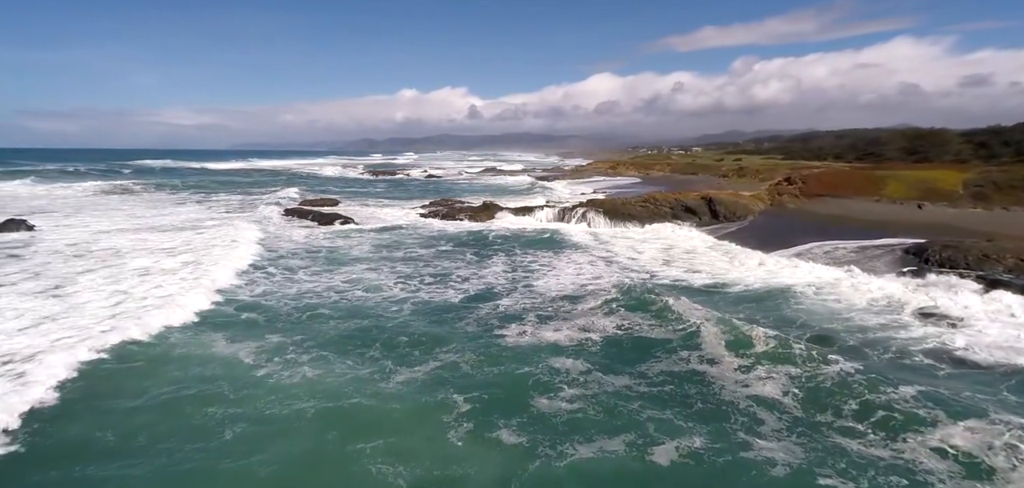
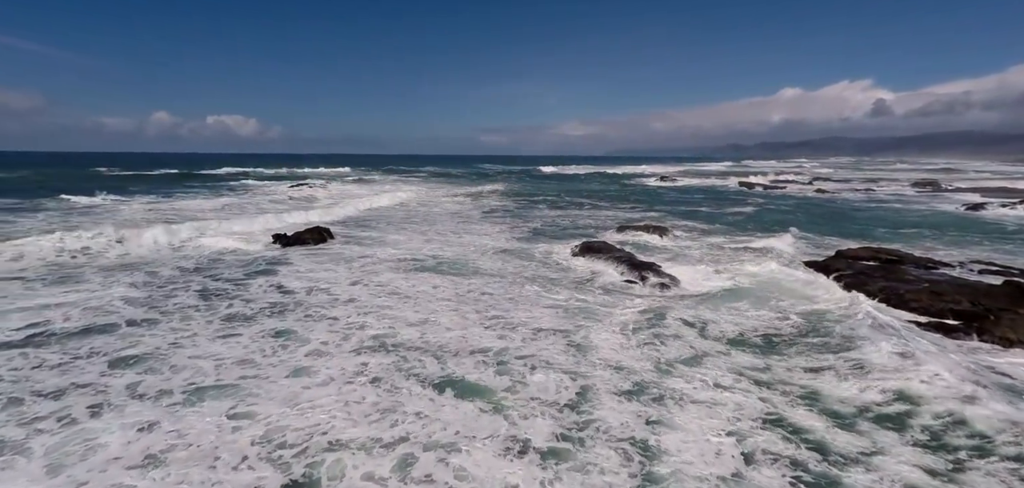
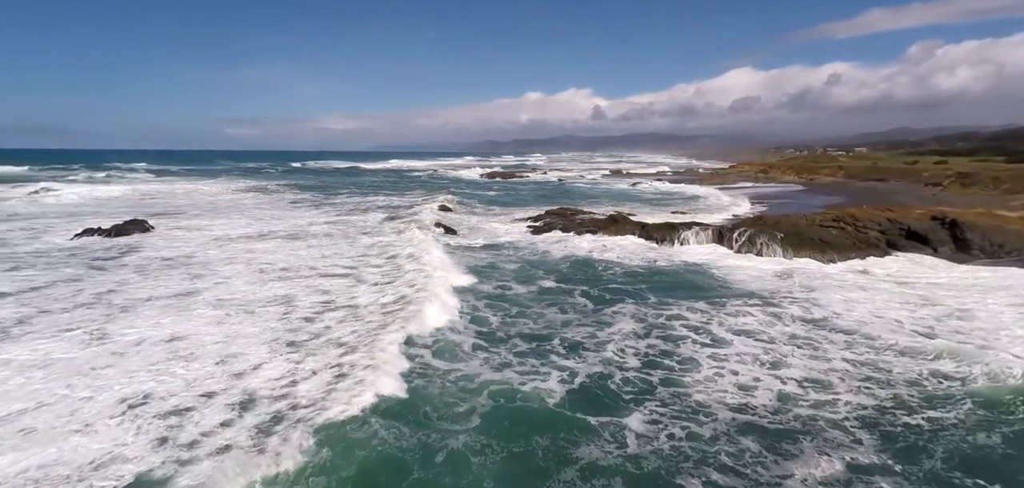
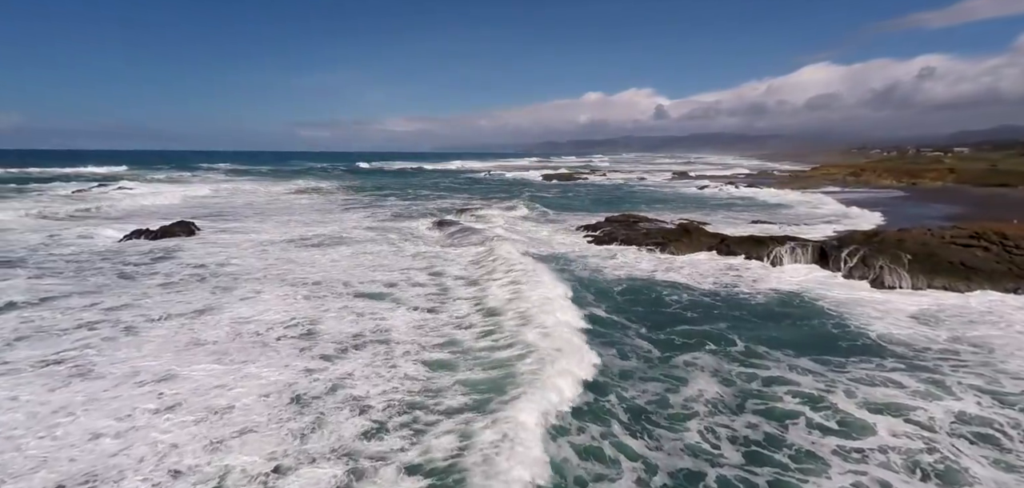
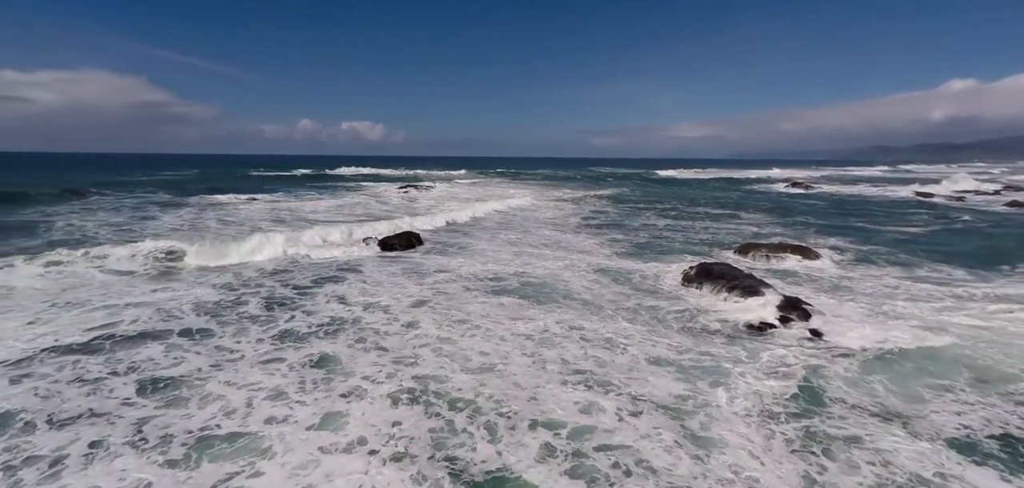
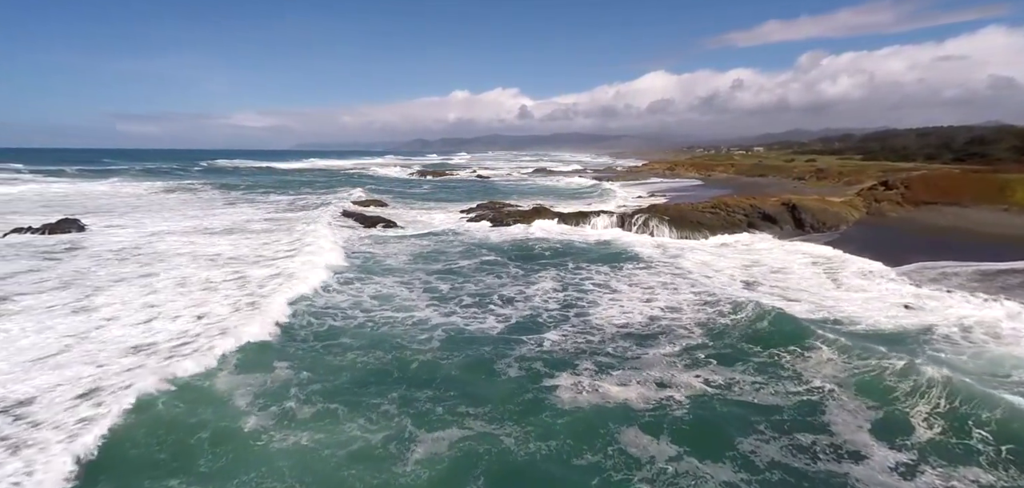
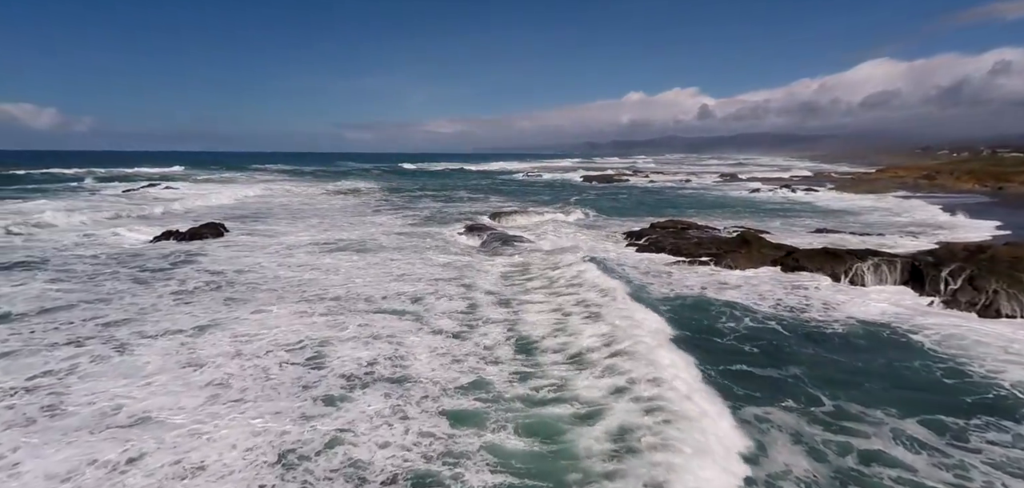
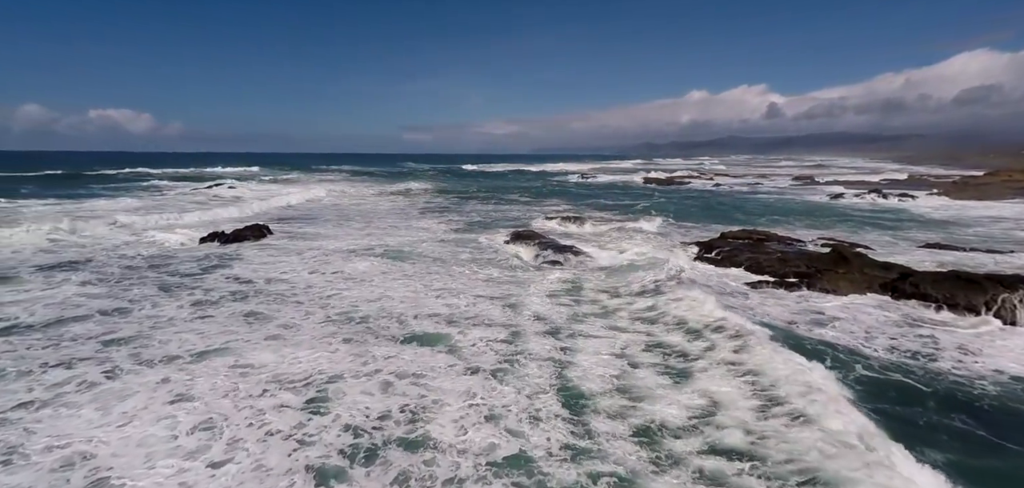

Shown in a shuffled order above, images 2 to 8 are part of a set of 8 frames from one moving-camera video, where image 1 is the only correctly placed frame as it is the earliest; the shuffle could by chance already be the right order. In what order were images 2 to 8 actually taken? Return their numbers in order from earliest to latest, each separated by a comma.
6, 3, 4, 7, 8, 2, 5
